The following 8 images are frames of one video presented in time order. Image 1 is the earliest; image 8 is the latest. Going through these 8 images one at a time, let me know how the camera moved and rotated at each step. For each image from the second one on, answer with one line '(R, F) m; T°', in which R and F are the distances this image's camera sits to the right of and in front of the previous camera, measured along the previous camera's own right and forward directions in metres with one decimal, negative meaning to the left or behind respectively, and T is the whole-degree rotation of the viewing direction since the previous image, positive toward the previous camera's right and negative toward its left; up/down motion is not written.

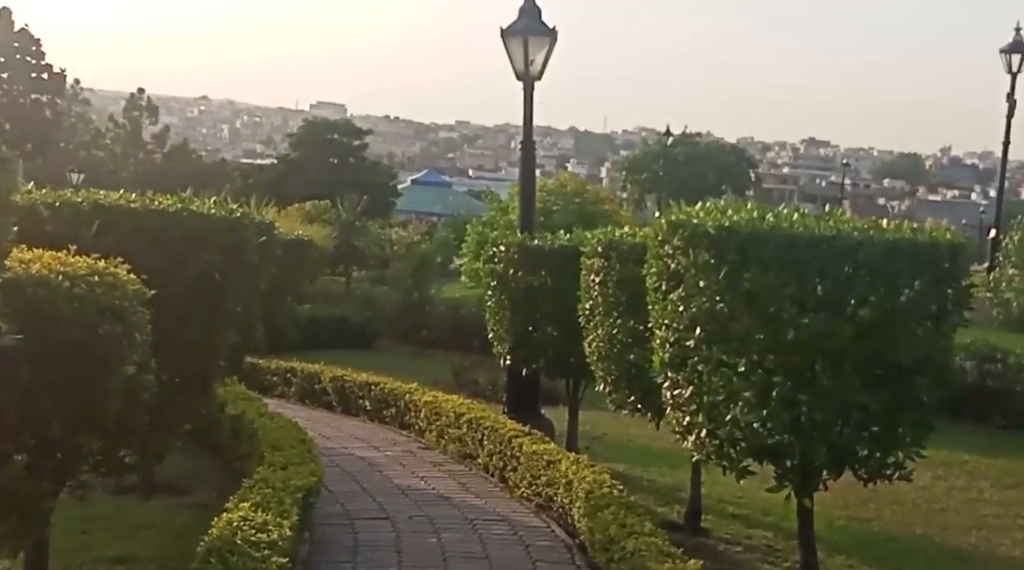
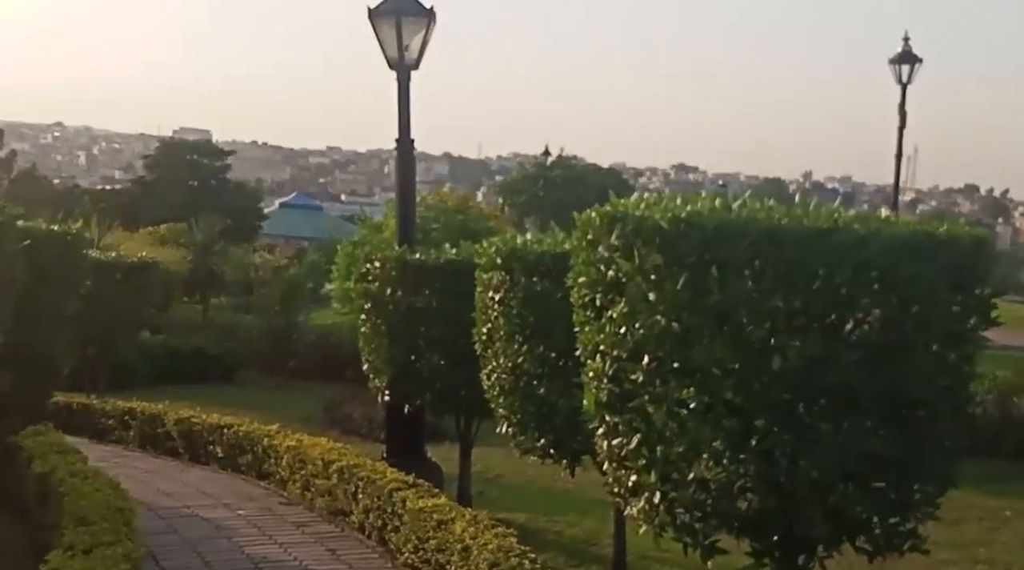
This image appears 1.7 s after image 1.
(0.0, +1.8) m; +6°
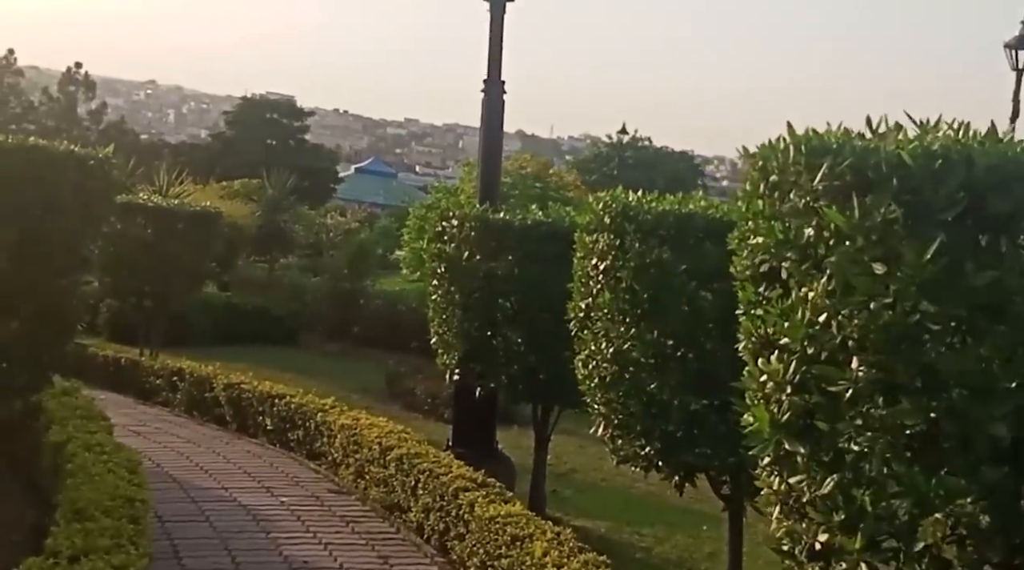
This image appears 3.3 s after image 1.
(-0.2, +1.4) m; -3°
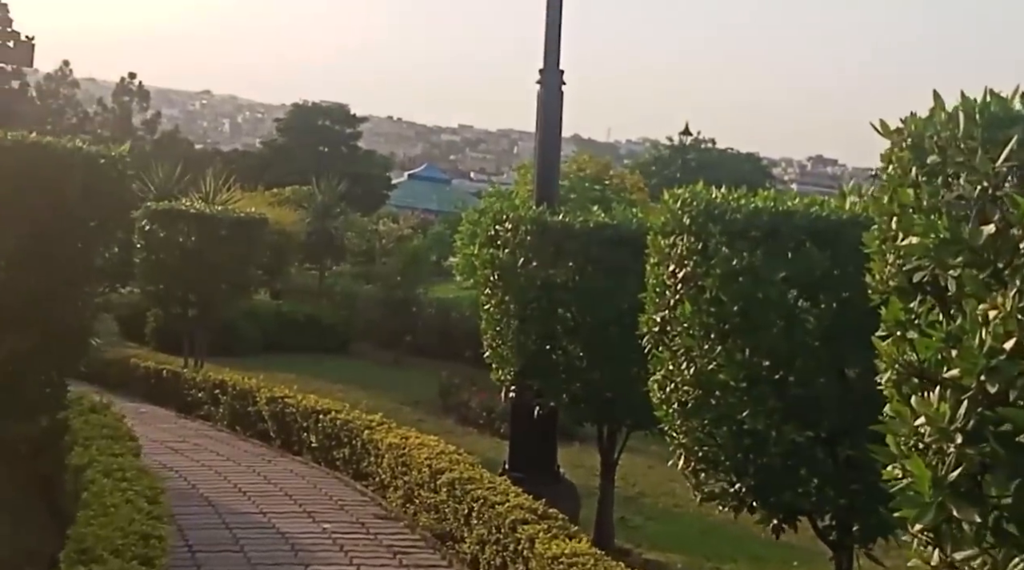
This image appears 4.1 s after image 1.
(-0.1, +0.8) m; -2°
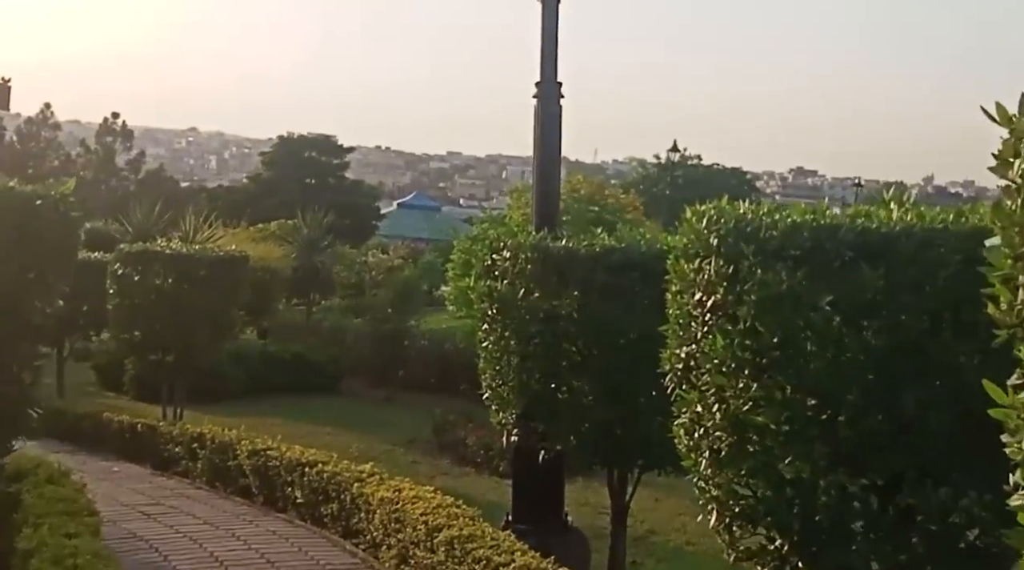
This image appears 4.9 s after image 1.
(0.0, +0.8) m; 0°
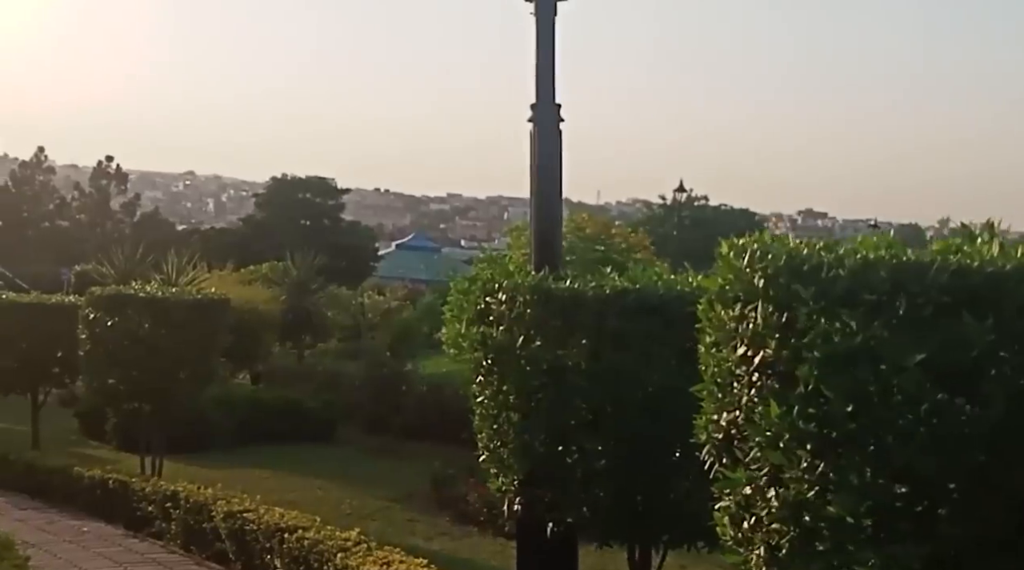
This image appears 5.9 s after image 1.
(0.0, +0.9) m; 0°
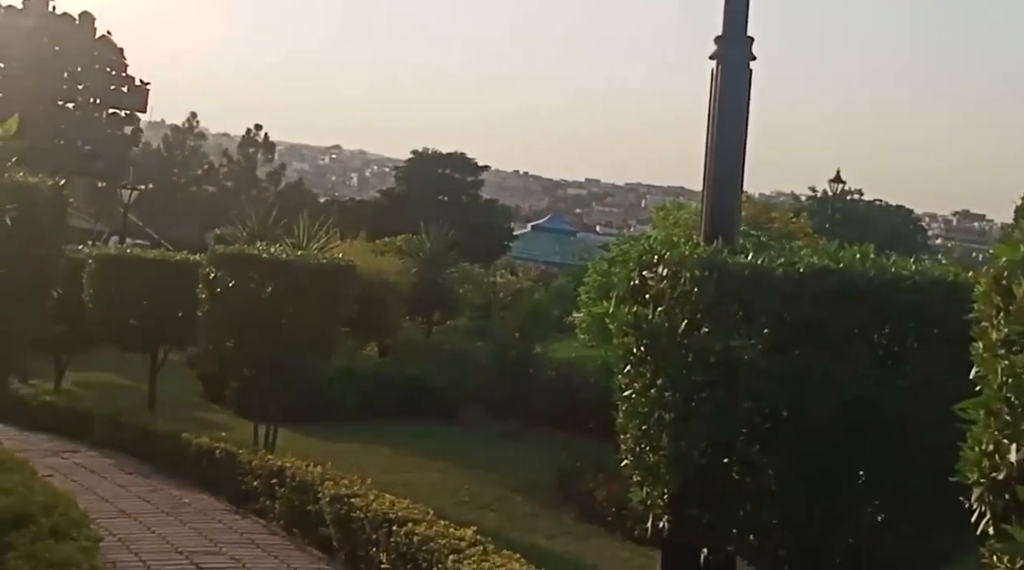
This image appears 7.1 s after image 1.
(-0.1, +1.1) m; -6°
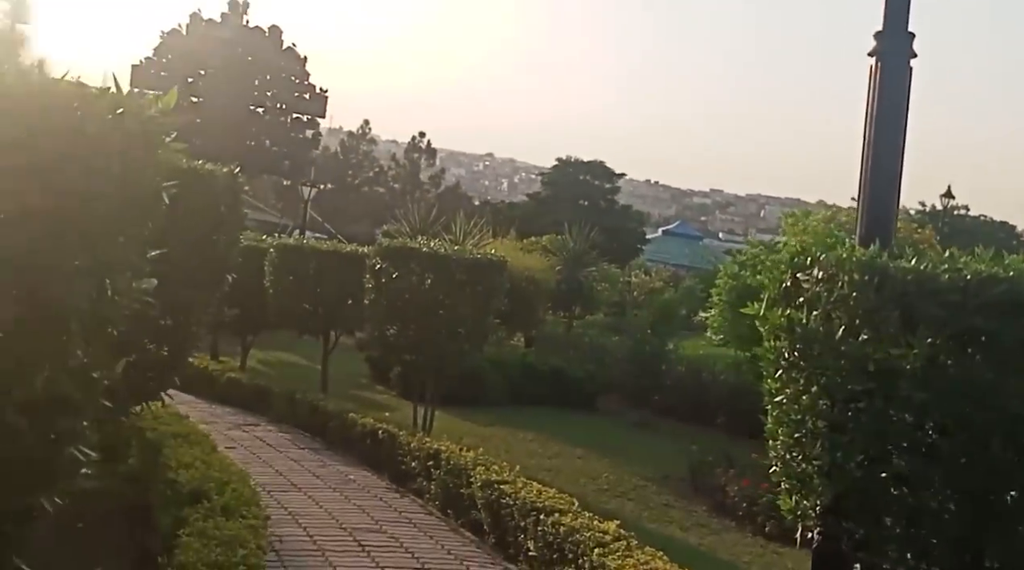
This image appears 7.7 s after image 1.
(-0.2, -0.3) m; -5°
